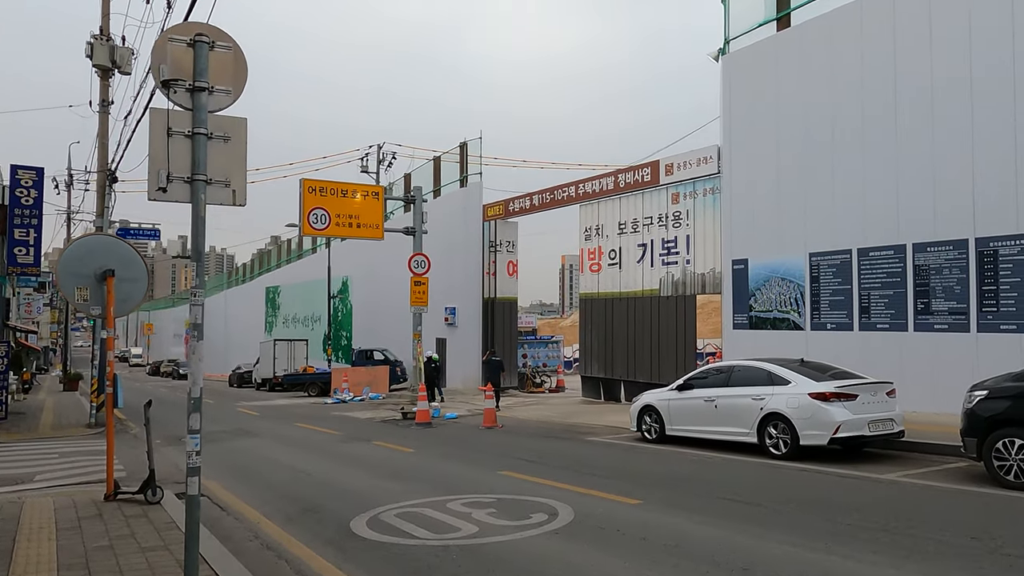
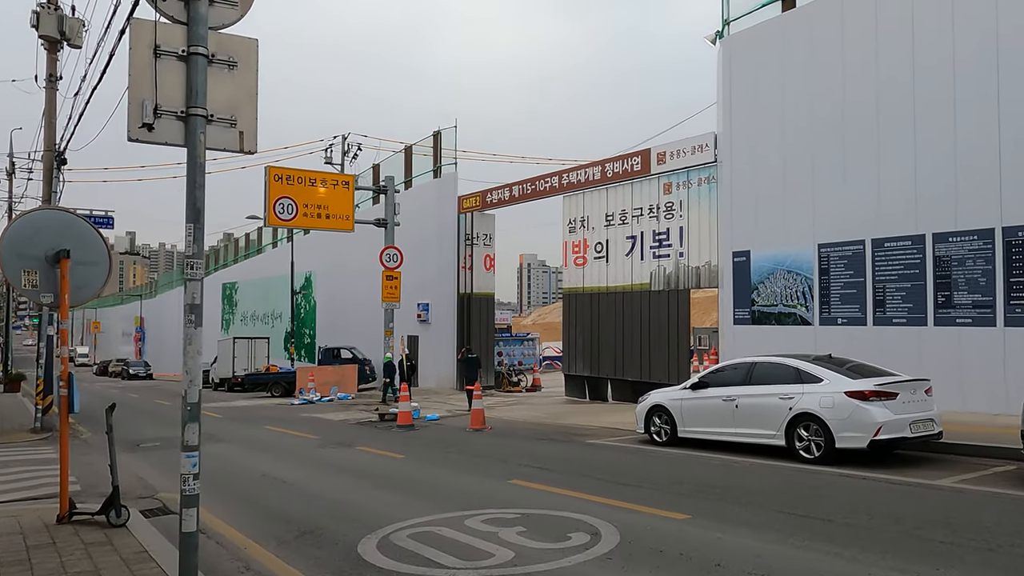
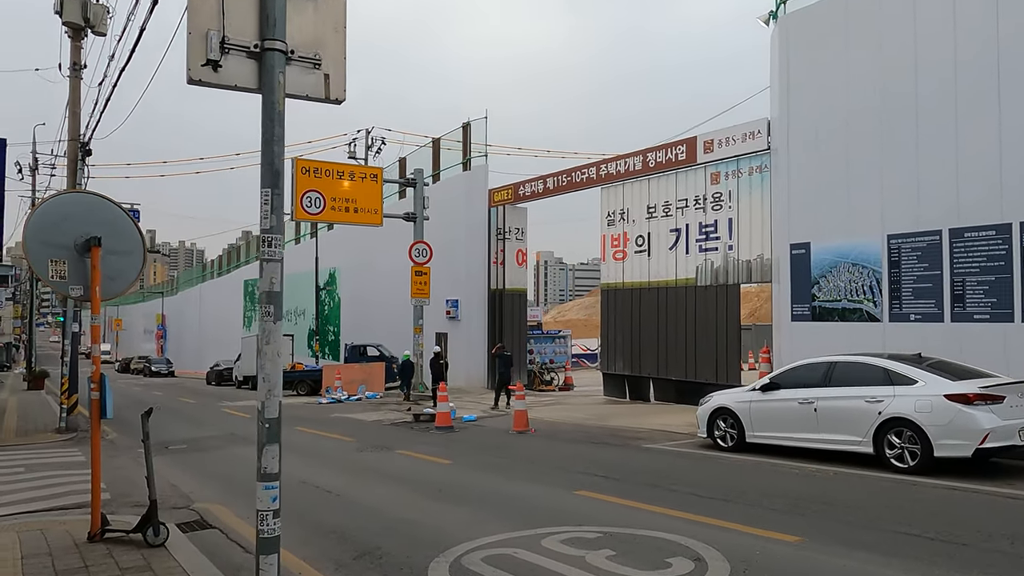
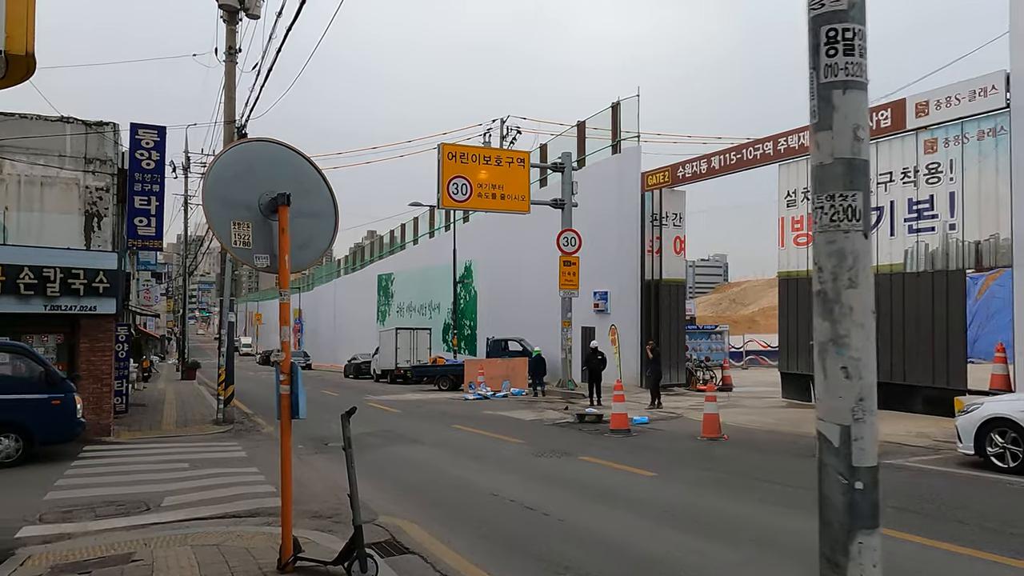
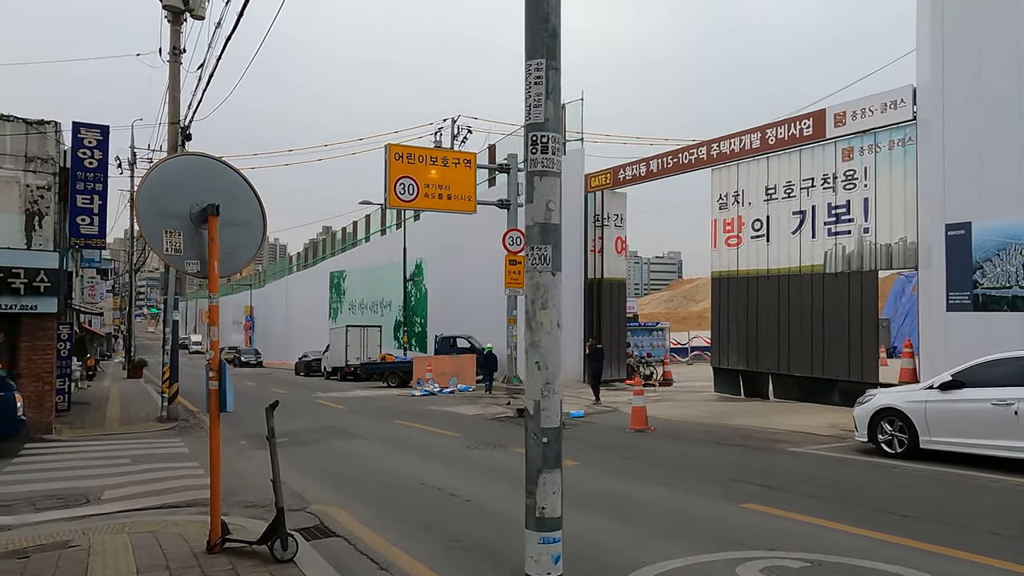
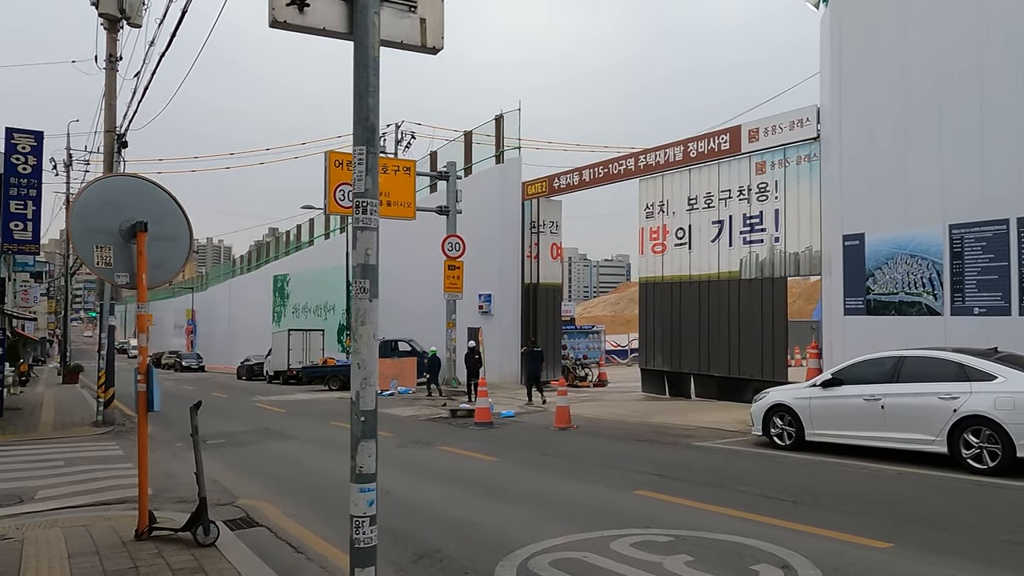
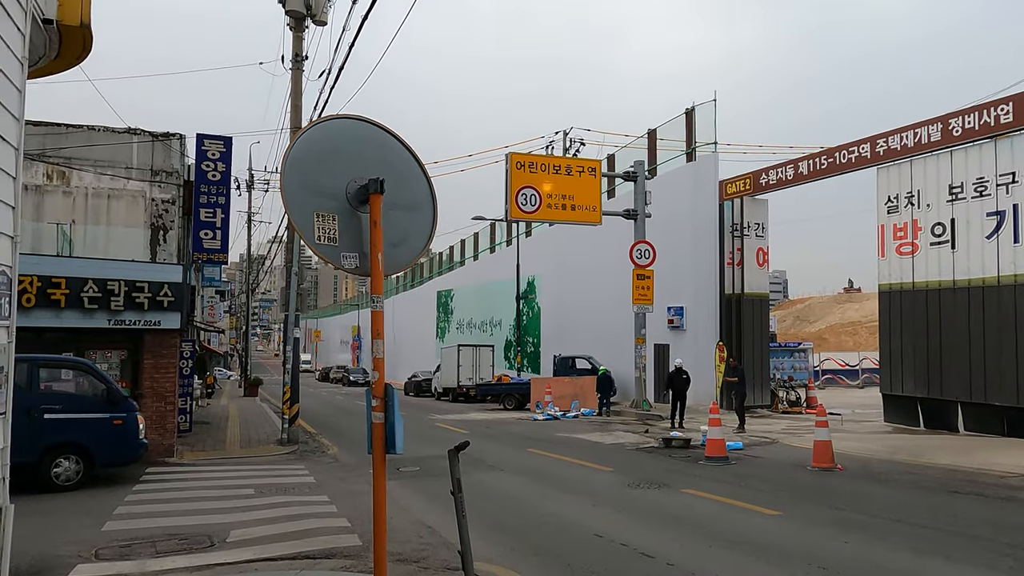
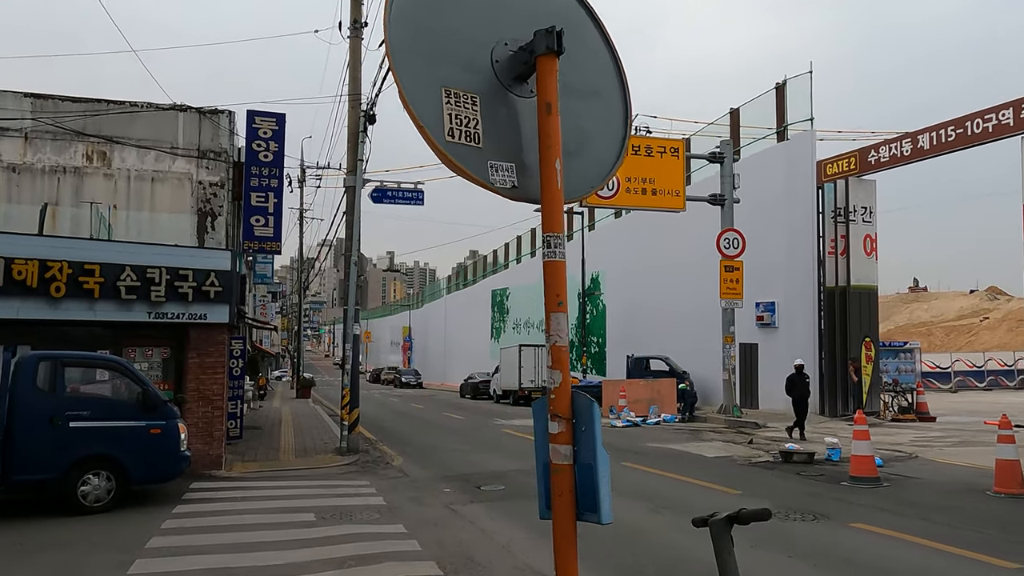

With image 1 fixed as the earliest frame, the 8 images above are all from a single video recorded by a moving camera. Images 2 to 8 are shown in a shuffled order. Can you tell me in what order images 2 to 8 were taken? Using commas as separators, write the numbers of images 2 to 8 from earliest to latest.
2, 3, 6, 5, 4, 7, 8
